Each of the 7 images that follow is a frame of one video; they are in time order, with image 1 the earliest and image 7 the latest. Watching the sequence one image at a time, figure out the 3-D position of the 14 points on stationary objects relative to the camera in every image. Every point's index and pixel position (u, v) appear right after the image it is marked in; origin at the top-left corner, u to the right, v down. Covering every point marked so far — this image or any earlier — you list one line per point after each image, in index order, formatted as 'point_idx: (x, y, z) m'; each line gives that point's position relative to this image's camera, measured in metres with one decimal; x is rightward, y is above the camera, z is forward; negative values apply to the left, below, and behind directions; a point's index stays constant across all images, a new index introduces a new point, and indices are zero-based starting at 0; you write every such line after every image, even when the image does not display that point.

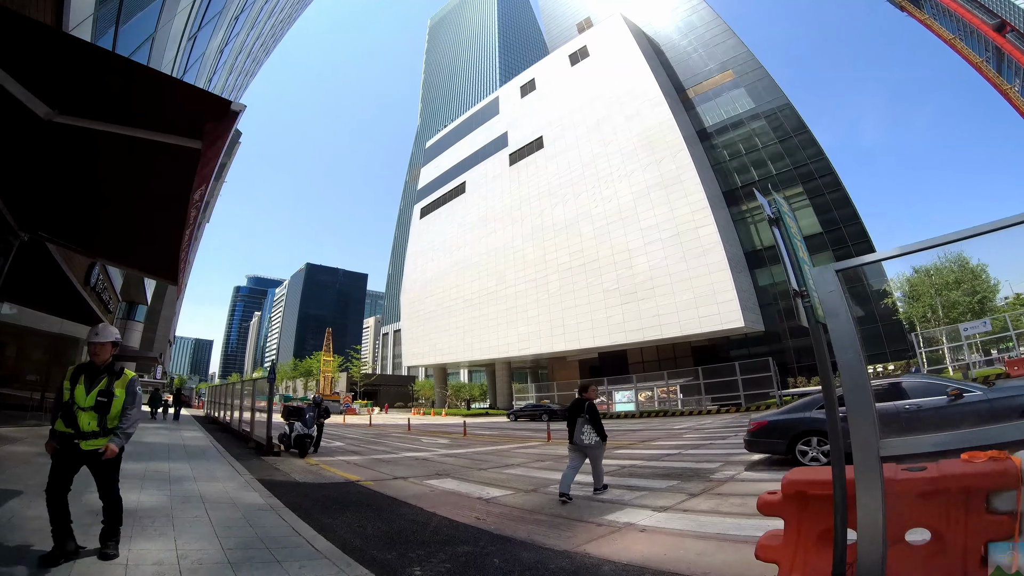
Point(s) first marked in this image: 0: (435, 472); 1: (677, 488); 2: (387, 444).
0: (-2.0, -4.8, +10.7) m
1: (+2.3, -2.7, +5.5) m
2: (-5.6, -6.9, +18.4) m
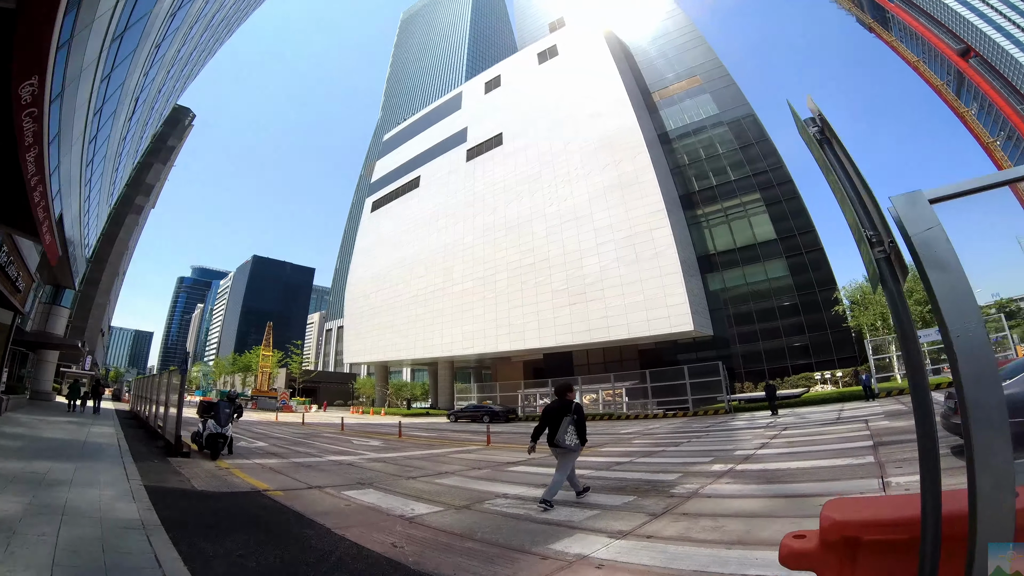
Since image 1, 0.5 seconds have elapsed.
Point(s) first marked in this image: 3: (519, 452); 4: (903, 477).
0: (-3.5, -4.4, +9.3) m
1: (+1.4, -2.5, +4.6) m
2: (-8.1, -6.2, +16.5) m
3: (+0.1, -3.8, +9.4) m
4: (+4.0, -1.9, +4.1) m
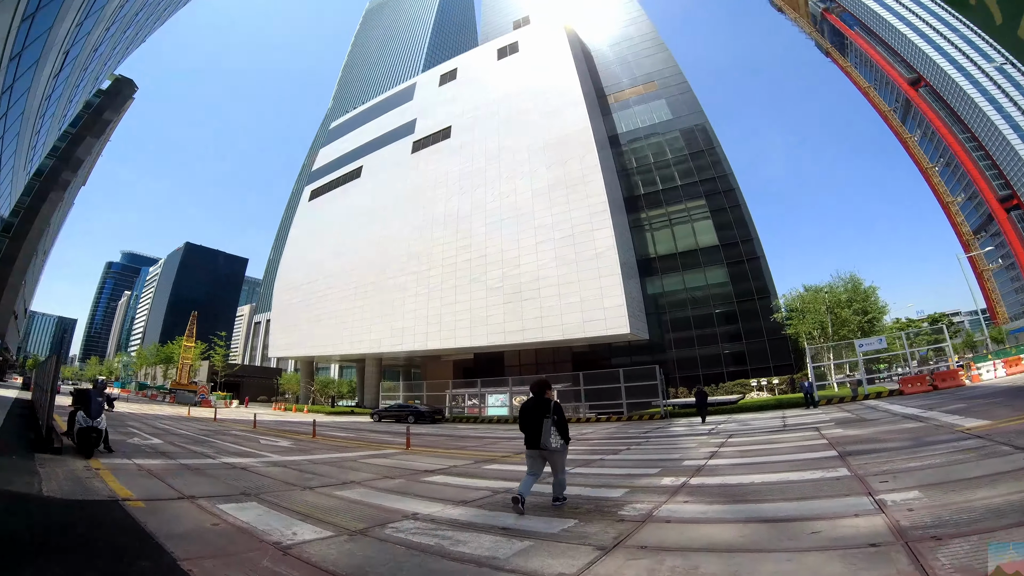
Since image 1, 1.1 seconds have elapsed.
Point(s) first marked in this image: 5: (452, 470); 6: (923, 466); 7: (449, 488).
0: (-5.1, -3.8, +7.5) m
1: (+0.6, -2.2, +3.6) m
2: (-10.8, -5.4, +14.0) m
3: (-1.5, -3.5, +8.1) m
4: (+3.3, -1.8, +3.4) m
5: (-1.2, -3.2, +6.9) m
6: (+4.1, -1.8, +4.1) m
7: (-1.0, -3.0, +5.9) m
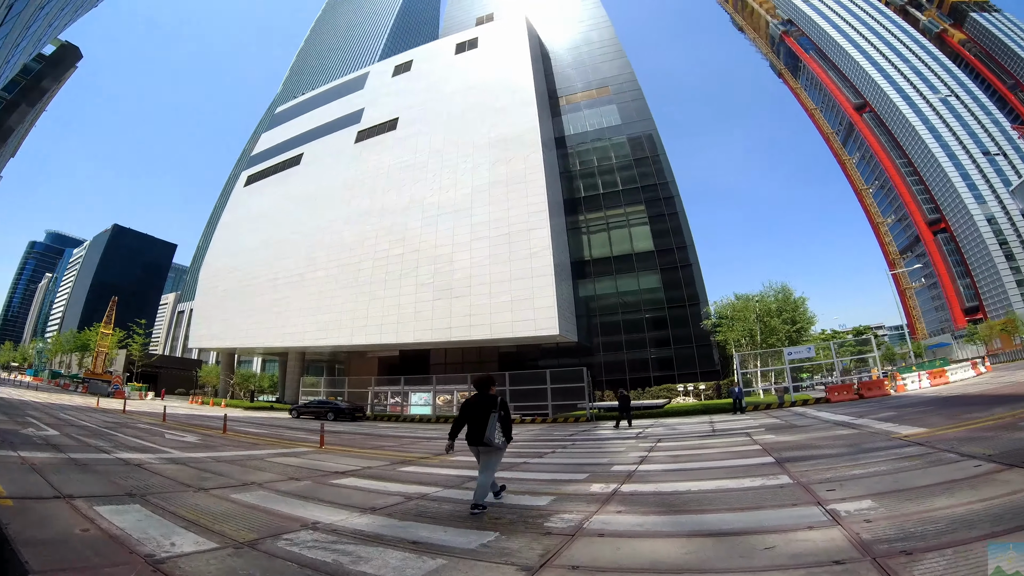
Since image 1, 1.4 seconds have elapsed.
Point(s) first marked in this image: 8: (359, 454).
0: (-6.3, -3.2, +6.2) m
1: (-0.1, -1.9, +3.0) m
2: (-12.7, -4.4, +12.0) m
3: (-2.7, -3.1, +7.3) m
4: (+2.6, -1.7, +3.1) m
5: (-2.3, -2.8, +6.1) m
6: (+3.4, -1.8, +3.8) m
7: (-1.9, -2.6, +5.1) m
8: (-3.0, -3.2, +7.8) m
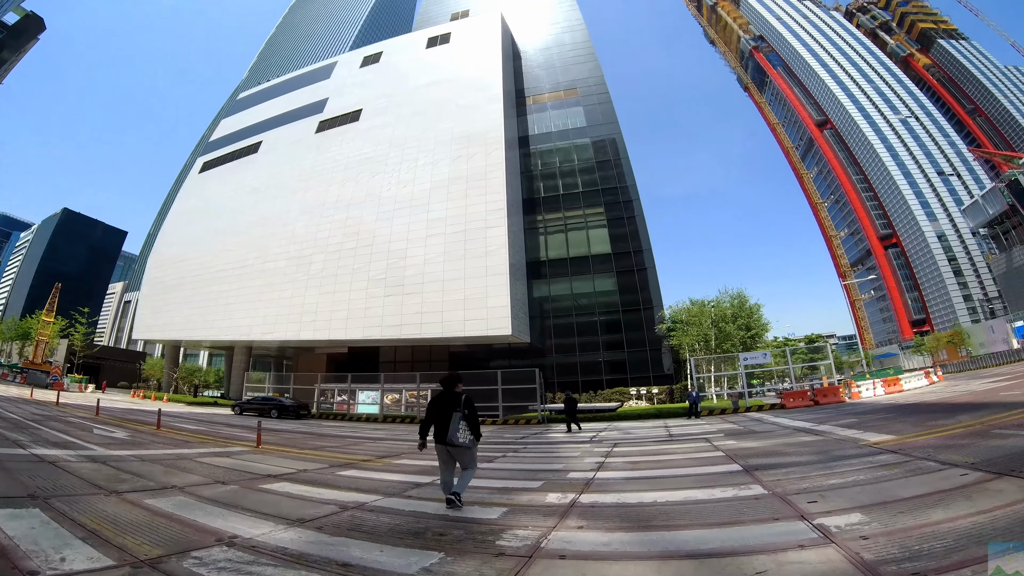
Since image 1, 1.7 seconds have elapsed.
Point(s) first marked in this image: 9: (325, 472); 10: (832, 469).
0: (-6.9, -2.7, +5.2) m
1: (-0.4, -1.8, +2.5) m
2: (-13.8, -3.7, +10.5) m
3: (-3.4, -2.8, +6.5) m
4: (+2.3, -1.6, +2.8) m
5: (-2.8, -2.5, +5.4) m
6: (+3.0, -1.7, +3.6) m
7: (-2.4, -2.3, +4.4) m
8: (-3.7, -2.9, +7.1) m
9: (-2.5, -2.5, +5.5) m
10: (+3.3, -1.8, +4.1) m
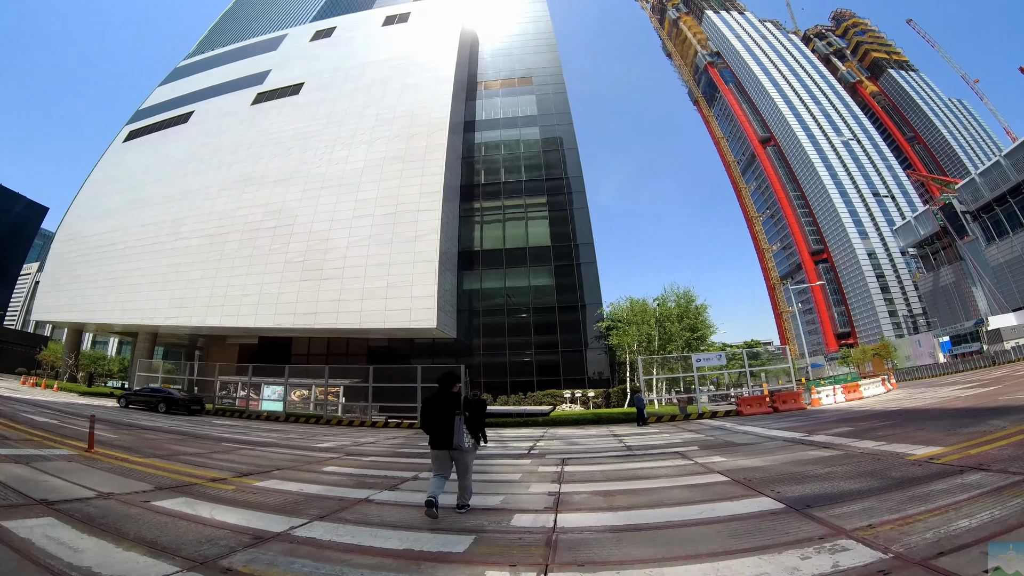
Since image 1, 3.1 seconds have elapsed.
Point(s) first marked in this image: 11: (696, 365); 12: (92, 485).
0: (-7.4, -1.8, +2.7) m
1: (-0.6, -1.2, +0.8) m
2: (-15.0, -2.4, +7.0) m
3: (-4.2, -2.1, +4.4) m
4: (+2.0, -1.2, +1.4) m
5: (-3.5, -1.8, +3.3) m
6: (+2.6, -1.4, +2.3) m
7: (-2.9, -1.7, +2.4) m
8: (-4.5, -2.2, +4.9) m
9: (-3.2, -1.8, +3.5) m
10: (+2.8, -1.5, +2.8) m
11: (+6.7, -2.7, +14.2) m
12: (-4.1, -2.0, +4.0) m
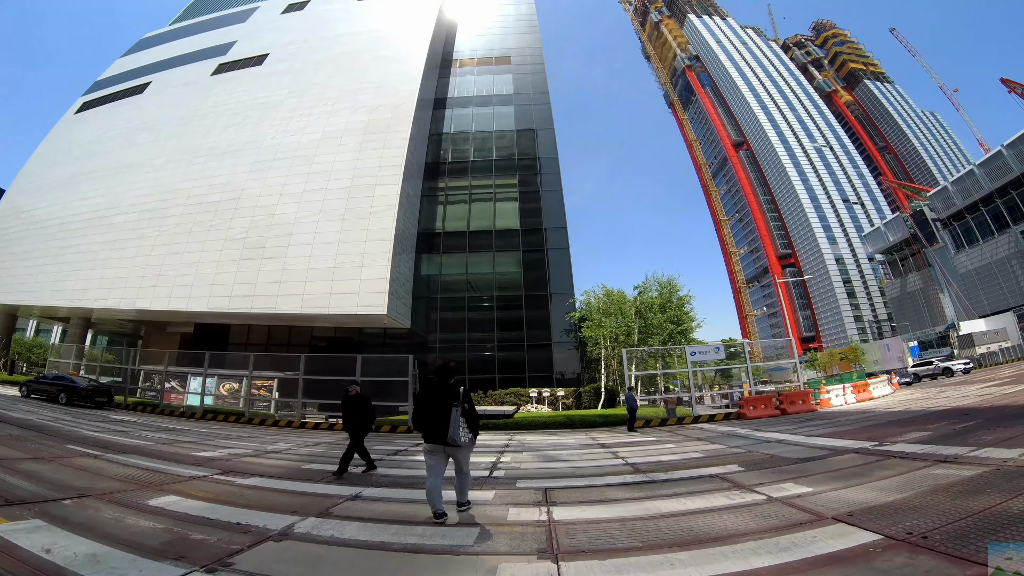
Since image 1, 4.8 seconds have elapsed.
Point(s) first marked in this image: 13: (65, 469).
0: (-7.6, -1.0, +0.5) m
1: (-0.7, -0.6, -1.0) m
2: (-15.4, -1.4, +4.4) m
3: (-4.4, -1.4, +2.4) m
4: (+1.9, -0.7, -0.2) m
5: (-3.7, -1.2, +1.4) m
6: (+2.5, -0.9, +0.7) m
7: (-3.1, -1.0, +0.5) m
8: (-4.8, -1.5, +2.9) m
9: (-3.4, -1.2, +1.6) m
10: (+2.6, -1.0, +1.2) m
11: (+5.8, -2.3, +12.8) m
12: (-4.3, -1.3, +2.1) m
13: (-4.3, -1.7, +3.9) m
